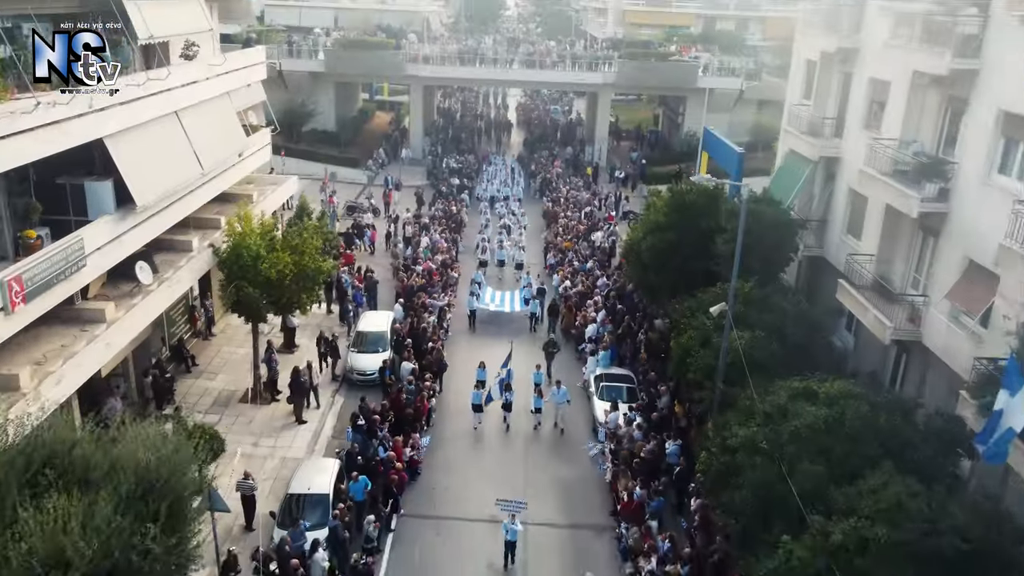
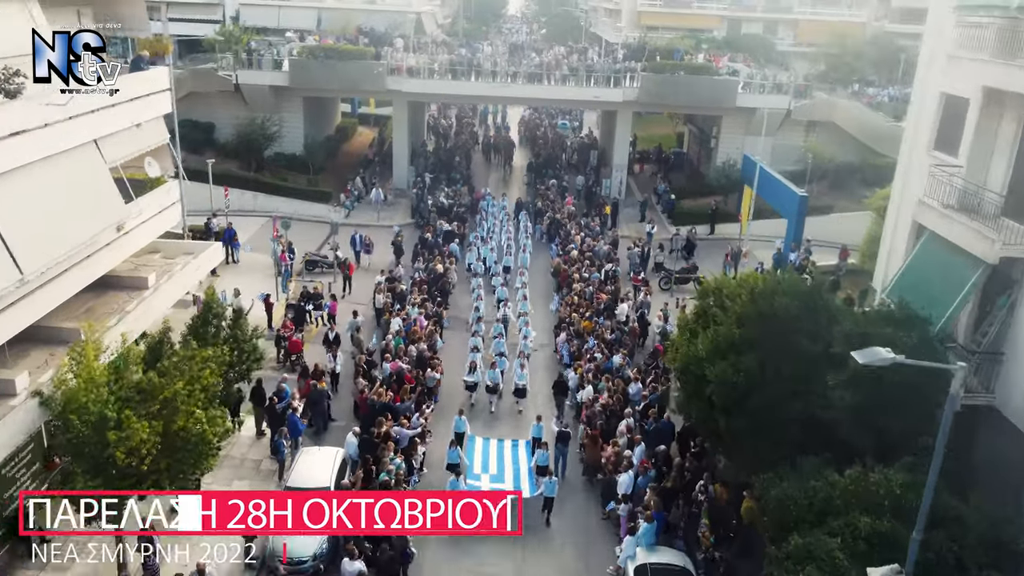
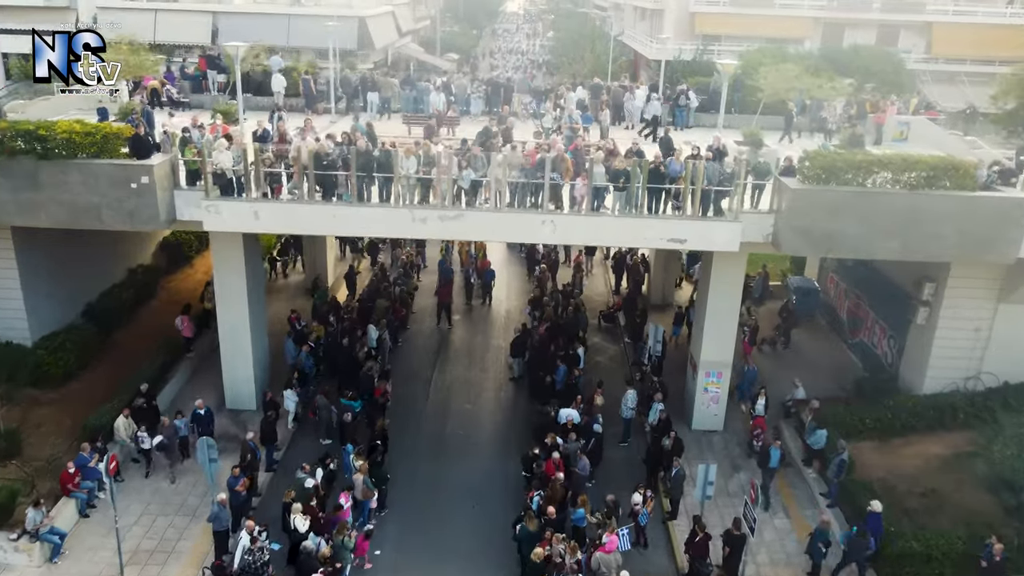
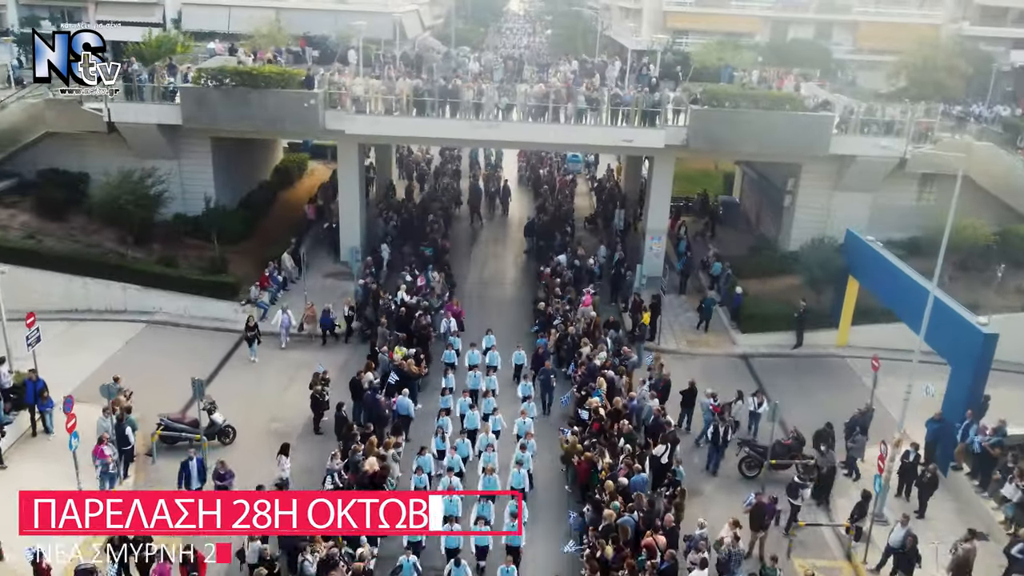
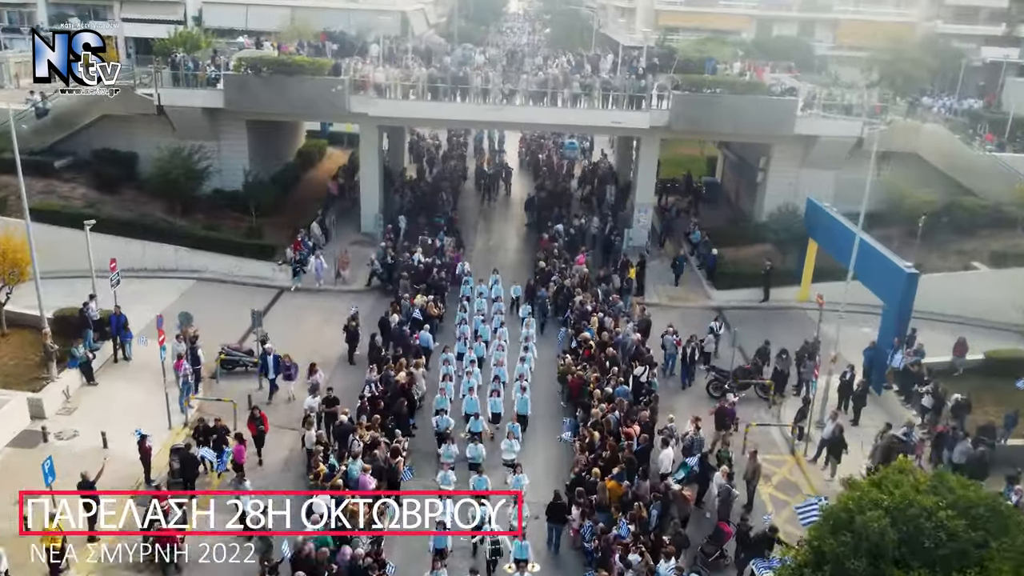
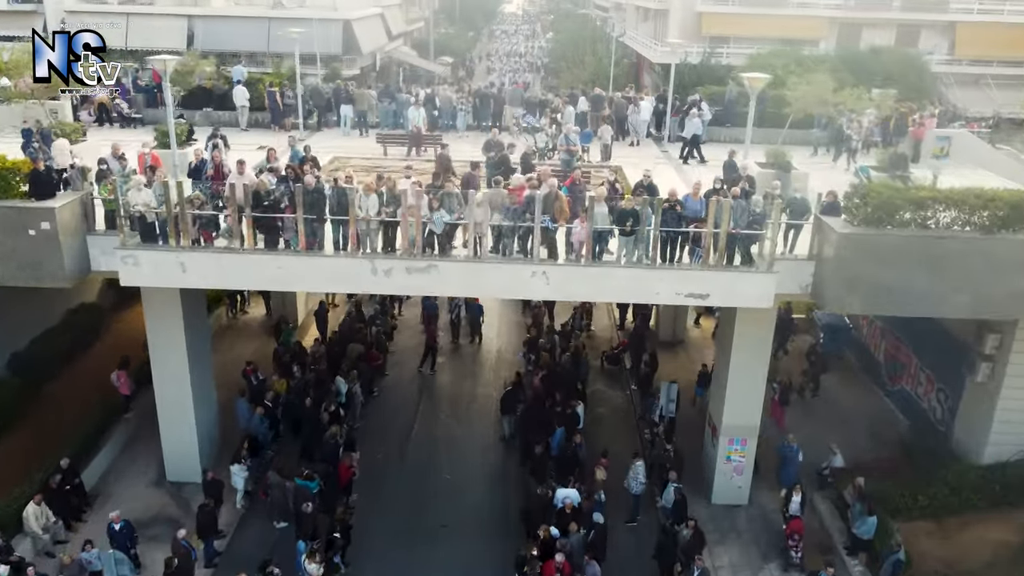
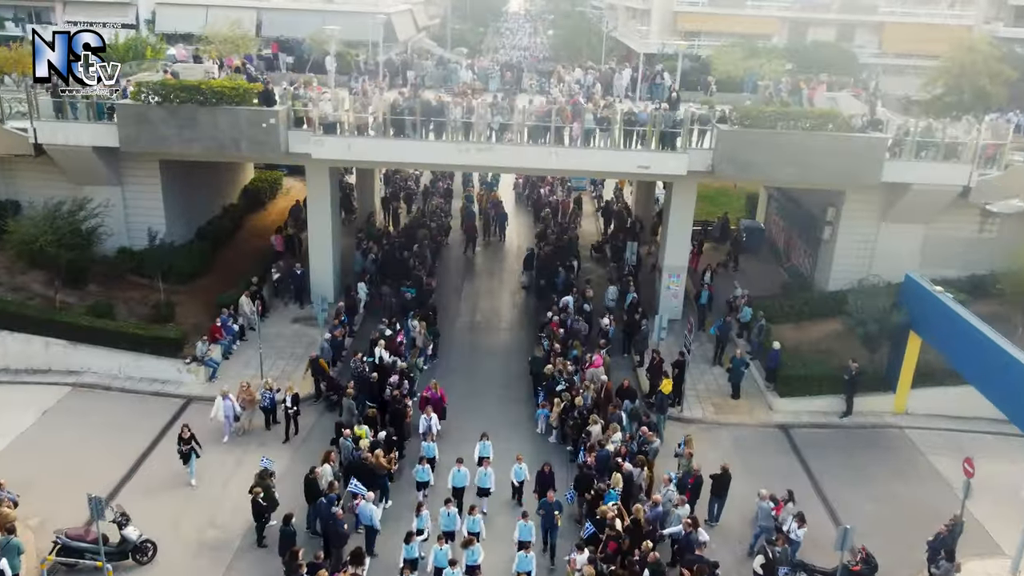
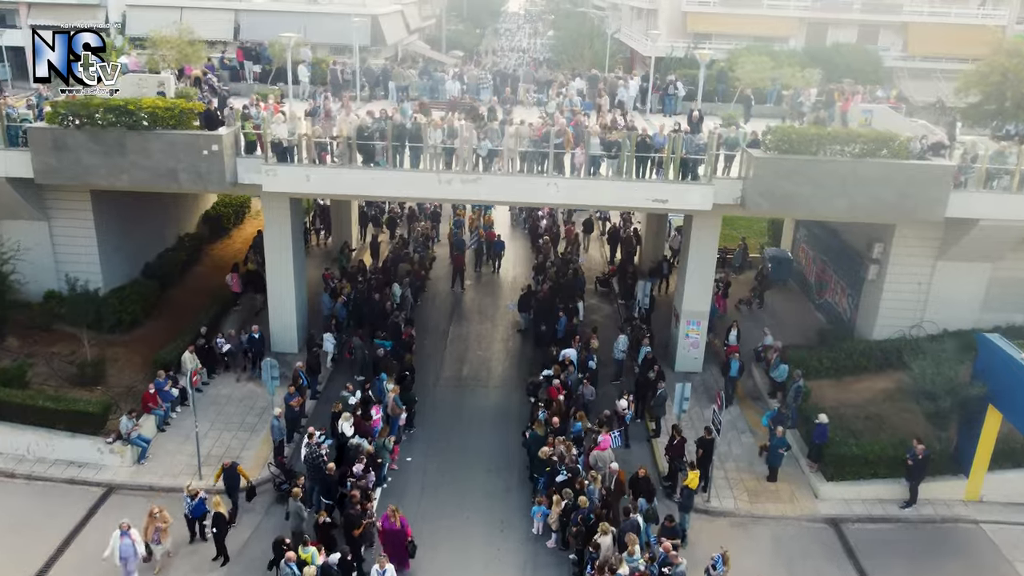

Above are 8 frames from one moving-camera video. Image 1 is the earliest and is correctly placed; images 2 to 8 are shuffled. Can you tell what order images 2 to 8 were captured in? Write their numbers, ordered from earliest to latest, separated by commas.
2, 5, 4, 7, 8, 3, 6
